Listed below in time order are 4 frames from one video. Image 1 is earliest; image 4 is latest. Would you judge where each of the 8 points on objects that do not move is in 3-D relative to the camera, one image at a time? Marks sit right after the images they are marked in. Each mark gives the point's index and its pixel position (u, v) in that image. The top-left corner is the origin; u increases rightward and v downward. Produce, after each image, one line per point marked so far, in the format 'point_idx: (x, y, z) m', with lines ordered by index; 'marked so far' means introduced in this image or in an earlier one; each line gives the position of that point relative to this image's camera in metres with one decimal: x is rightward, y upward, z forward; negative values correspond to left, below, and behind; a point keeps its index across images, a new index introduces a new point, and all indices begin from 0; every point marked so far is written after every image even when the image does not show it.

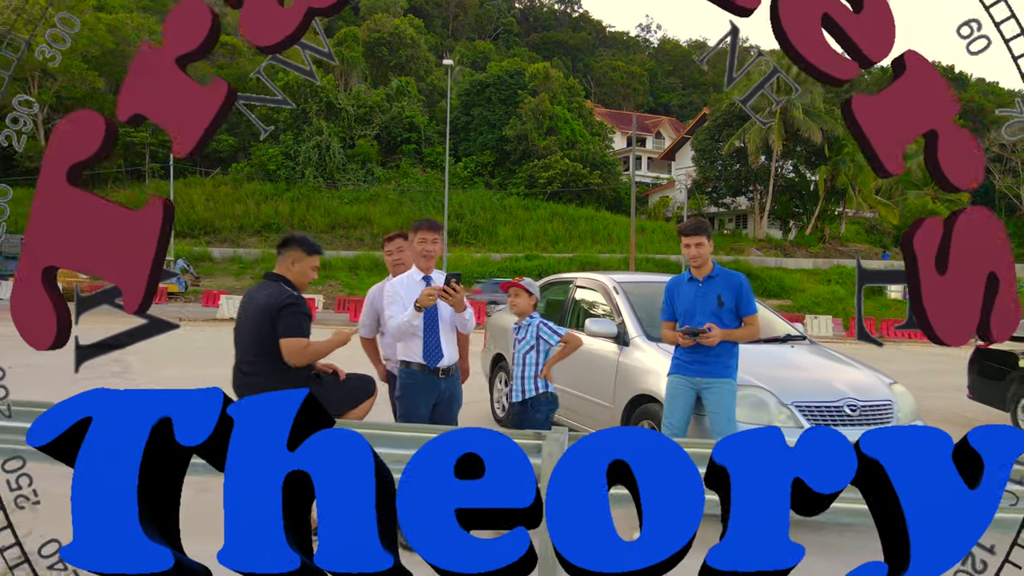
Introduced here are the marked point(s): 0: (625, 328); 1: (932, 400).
0: (+0.8, -0.3, +5.0) m
1: (+5.6, -1.5, +8.3) m
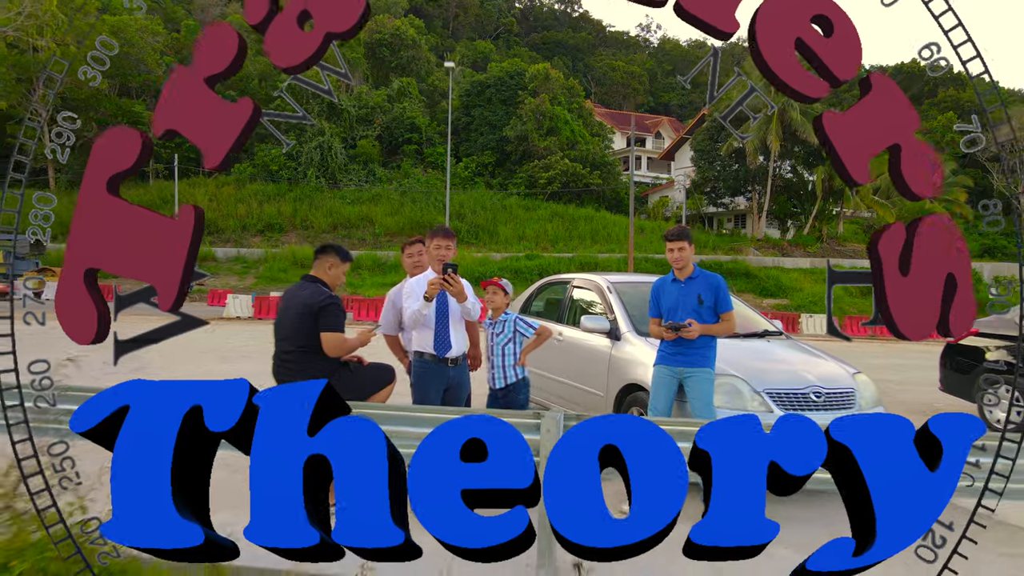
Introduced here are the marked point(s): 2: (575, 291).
0: (+0.8, -0.3, +5.2) m
1: (+5.6, -1.5, +8.5) m
2: (+0.6, -0.1, +6.0) m
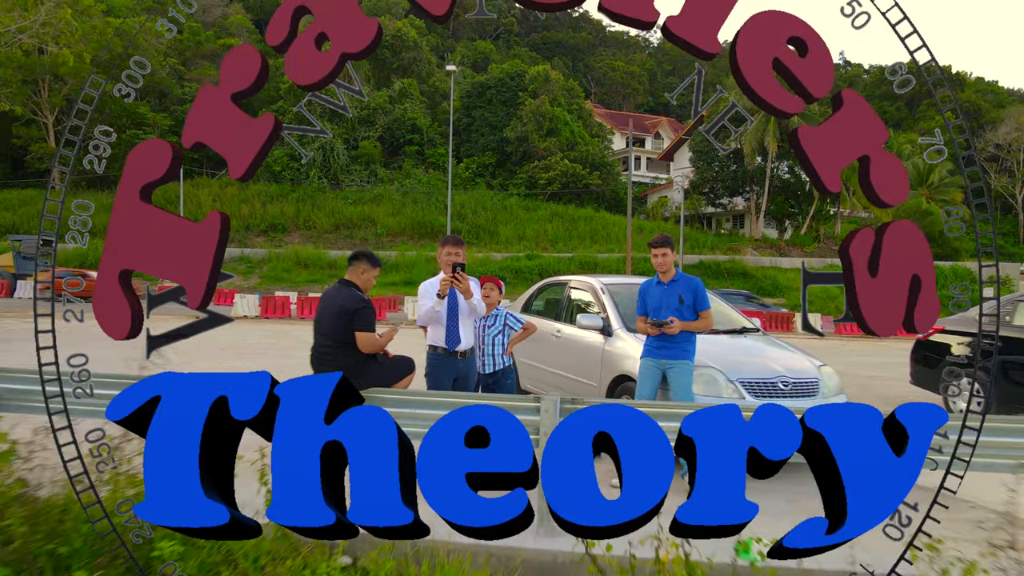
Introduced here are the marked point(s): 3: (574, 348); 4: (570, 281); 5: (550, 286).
0: (+0.8, -0.3, +5.5) m
1: (+5.6, -1.5, +8.8) m
2: (+0.6, -0.1, +6.2) m
3: (+0.6, -0.6, +5.8) m
4: (+0.6, 0.0, +6.4) m
5: (+0.4, 0.0, +6.7) m
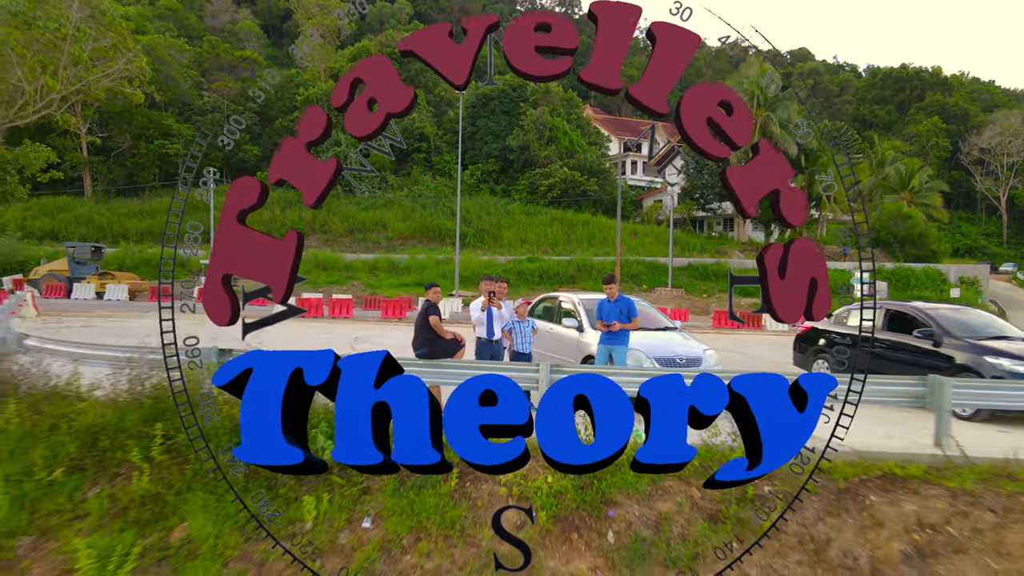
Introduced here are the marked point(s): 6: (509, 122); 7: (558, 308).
0: (+0.9, -0.4, +7.0) m
1: (+5.7, -1.5, +10.2) m
2: (+0.7, -0.1, +7.7) m
3: (+0.6, -0.6, +7.3) m
4: (+0.7, 0.0, +7.9) m
5: (+0.5, -0.1, +8.2) m
6: (-0.1, +5.2, +19.2) m
7: (+0.6, -0.2, +7.7) m
